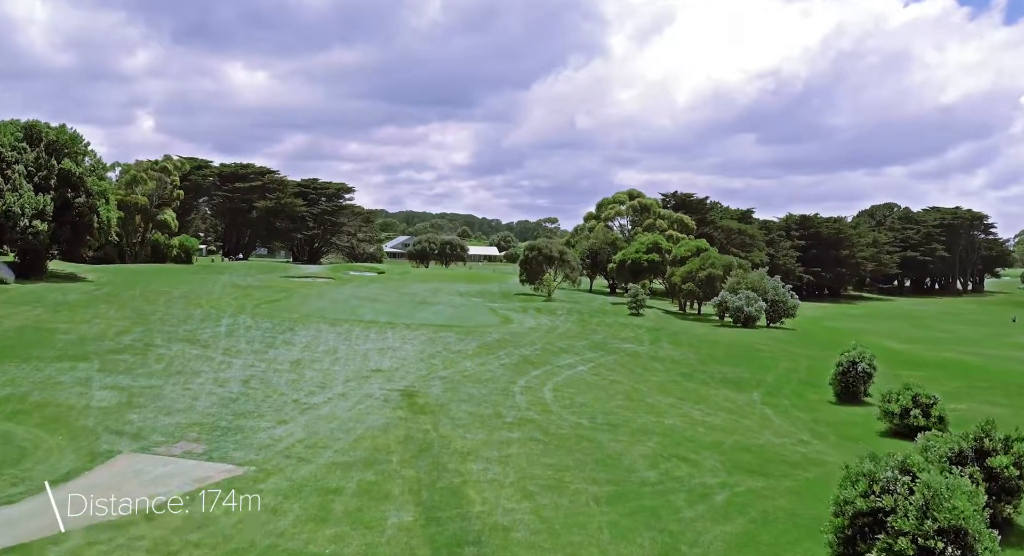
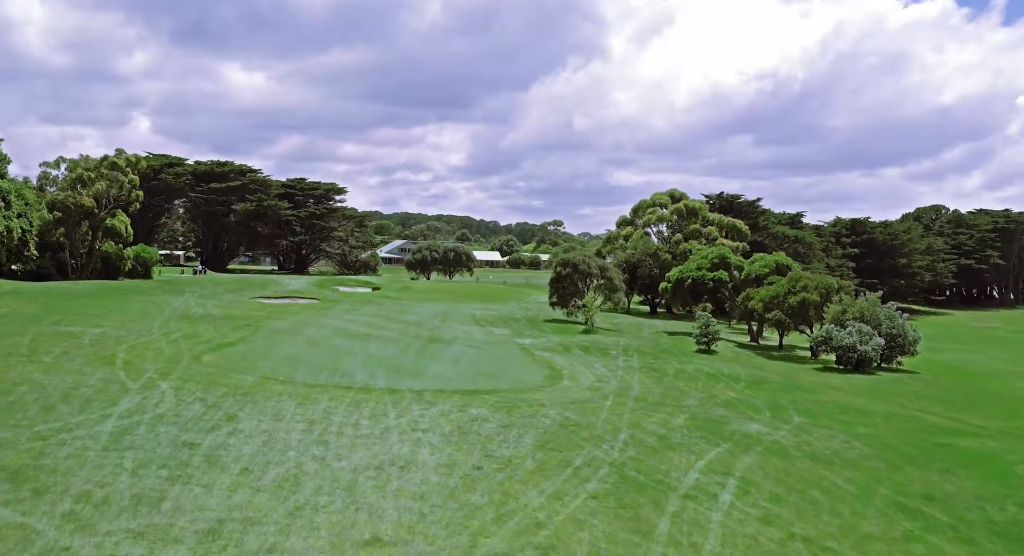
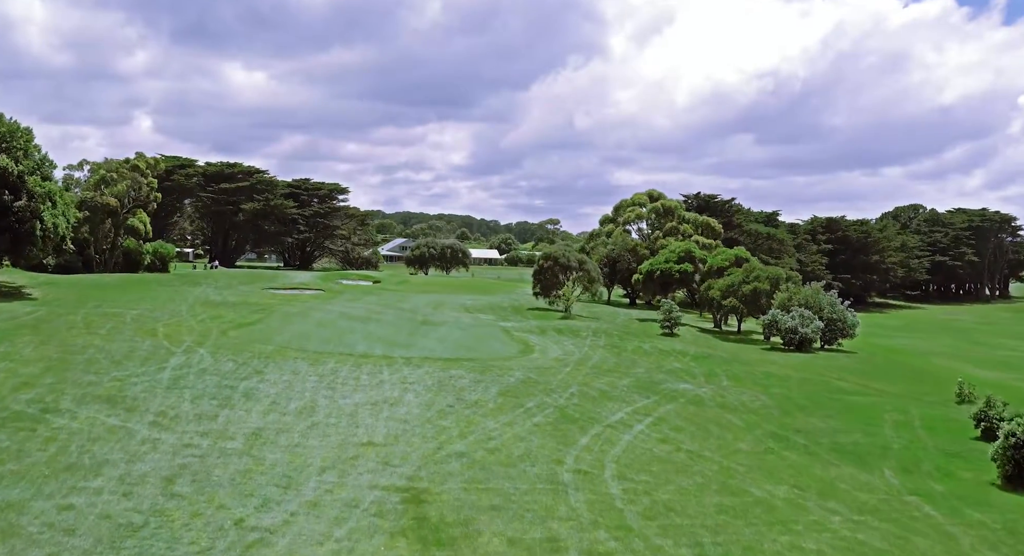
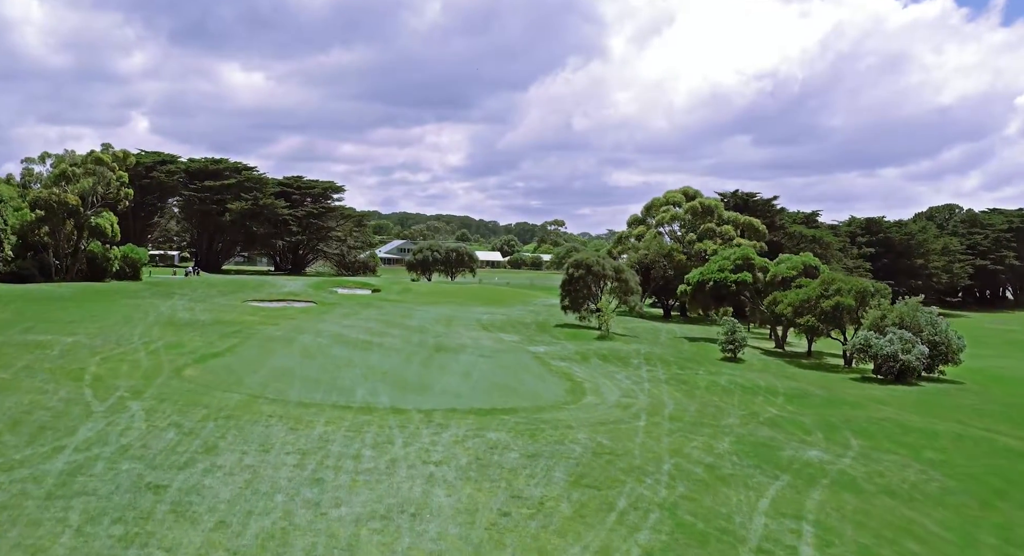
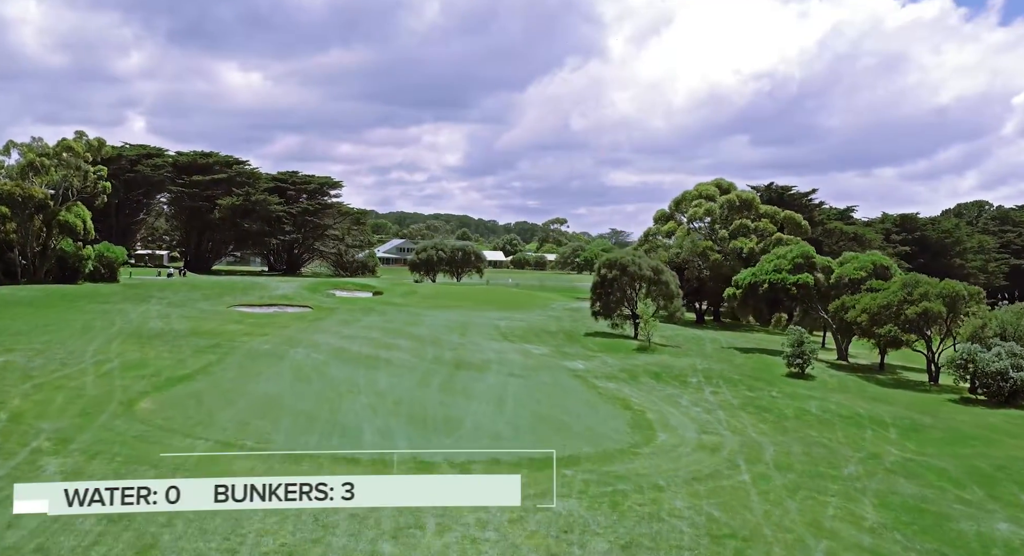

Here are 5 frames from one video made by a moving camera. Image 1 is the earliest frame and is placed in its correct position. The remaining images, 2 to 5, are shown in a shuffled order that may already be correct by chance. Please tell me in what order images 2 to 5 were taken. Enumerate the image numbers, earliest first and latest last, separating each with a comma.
3, 2, 4, 5
